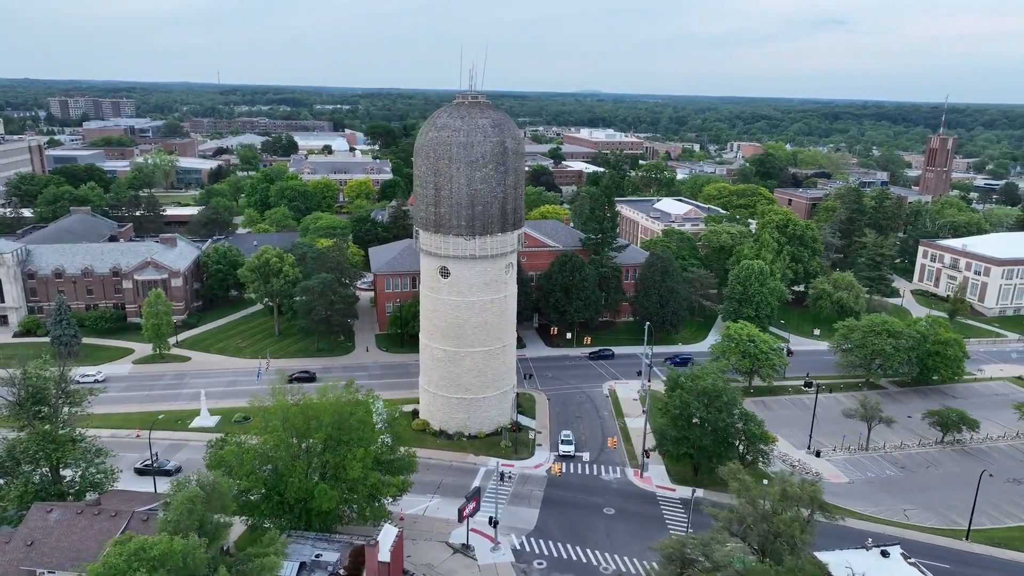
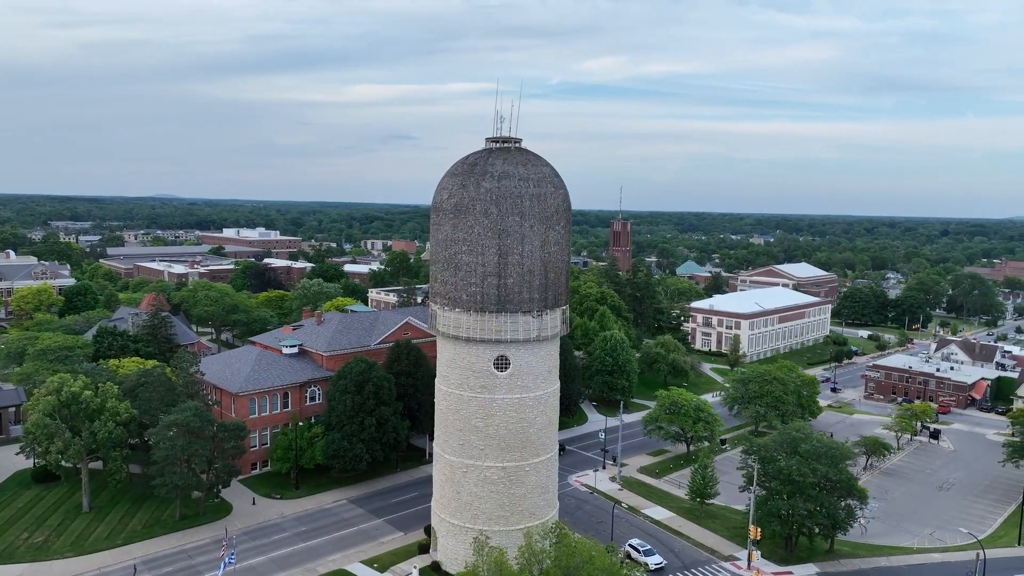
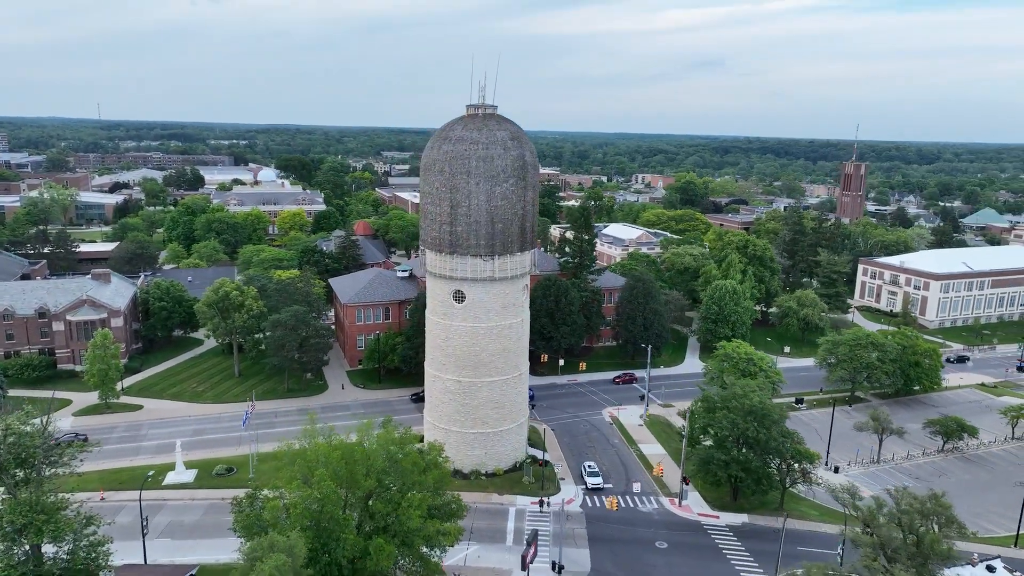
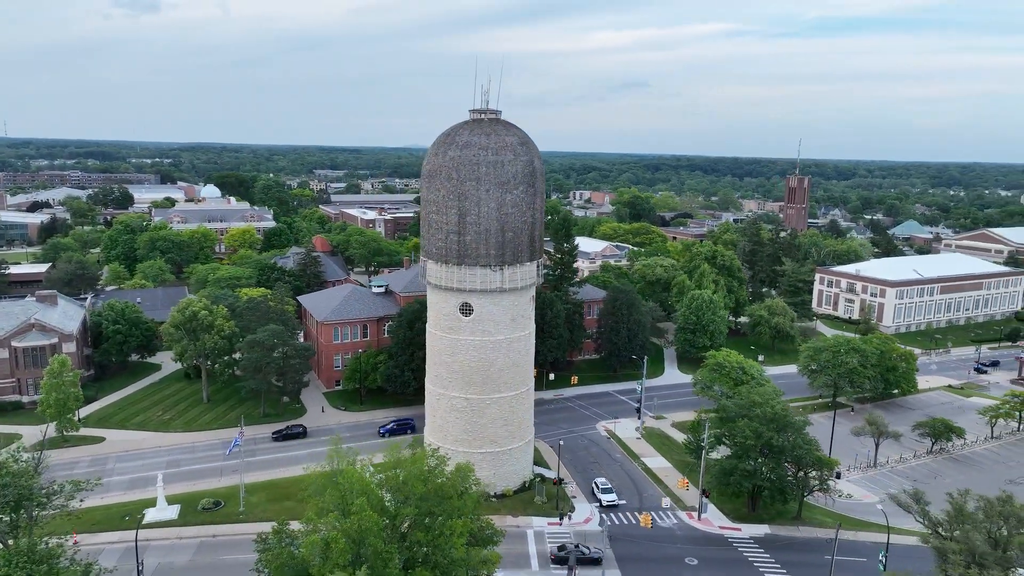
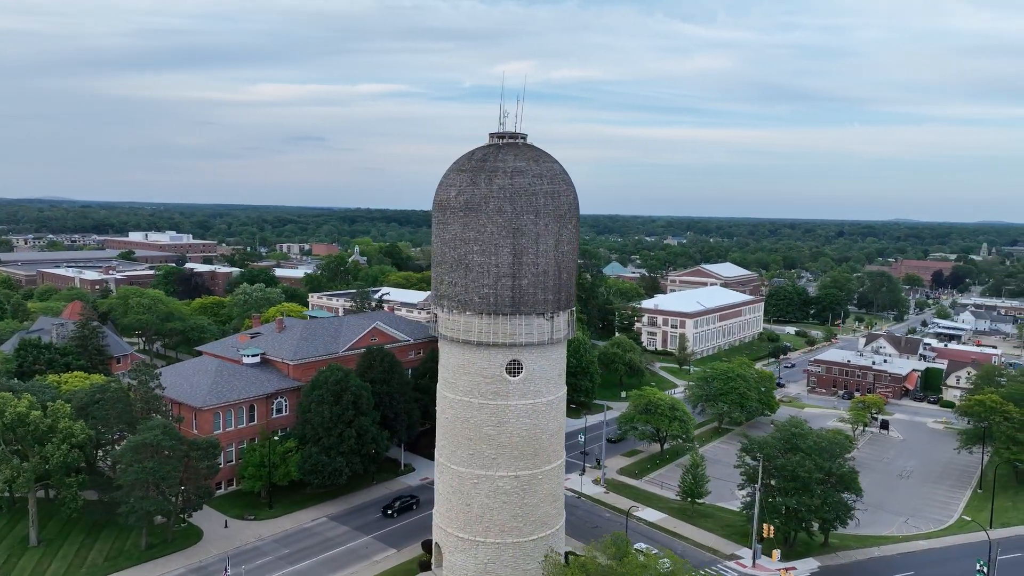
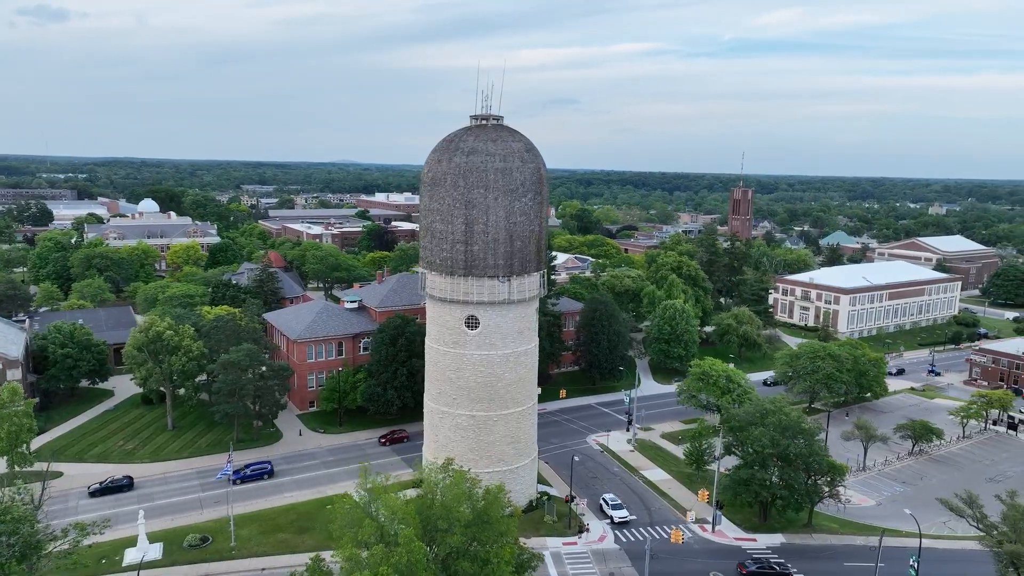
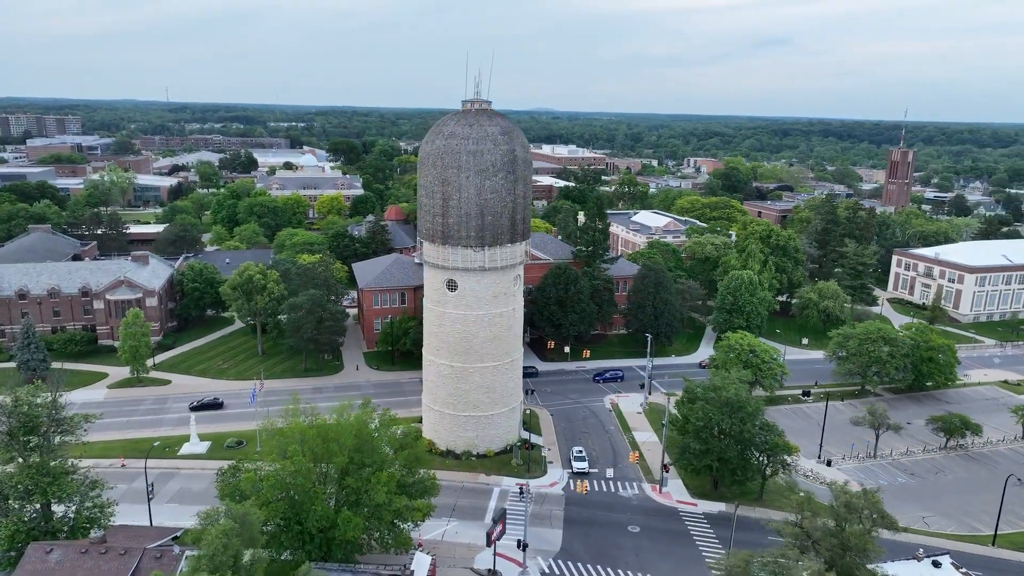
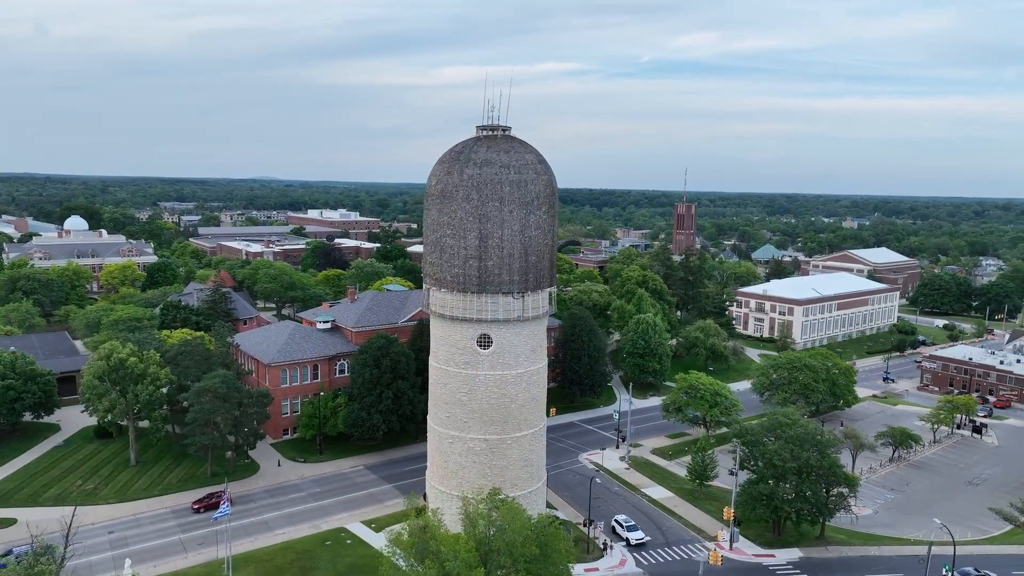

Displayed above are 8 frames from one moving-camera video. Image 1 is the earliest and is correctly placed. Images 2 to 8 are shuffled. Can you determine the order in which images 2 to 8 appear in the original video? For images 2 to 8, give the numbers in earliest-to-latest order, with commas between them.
7, 3, 4, 6, 8, 2, 5
